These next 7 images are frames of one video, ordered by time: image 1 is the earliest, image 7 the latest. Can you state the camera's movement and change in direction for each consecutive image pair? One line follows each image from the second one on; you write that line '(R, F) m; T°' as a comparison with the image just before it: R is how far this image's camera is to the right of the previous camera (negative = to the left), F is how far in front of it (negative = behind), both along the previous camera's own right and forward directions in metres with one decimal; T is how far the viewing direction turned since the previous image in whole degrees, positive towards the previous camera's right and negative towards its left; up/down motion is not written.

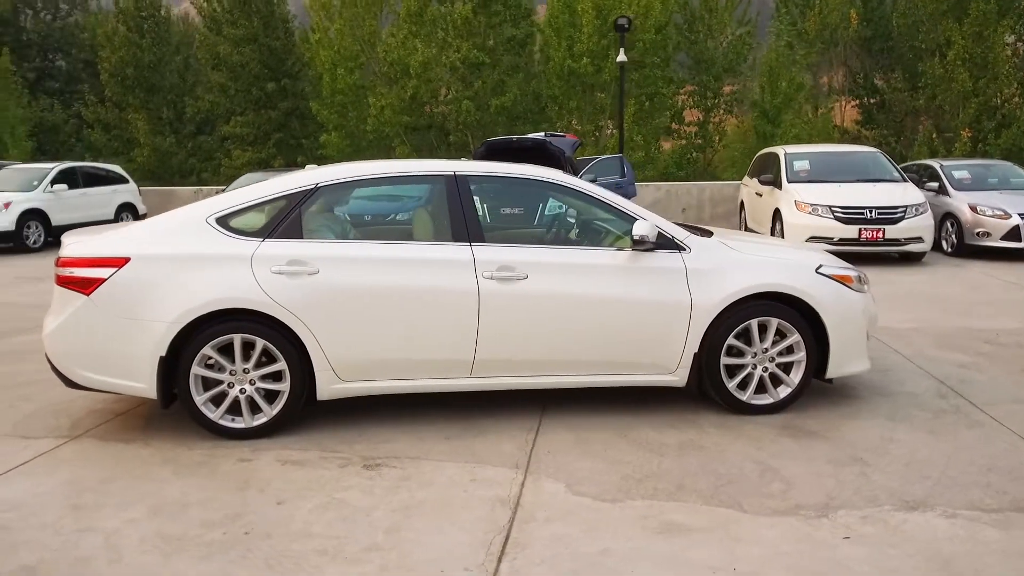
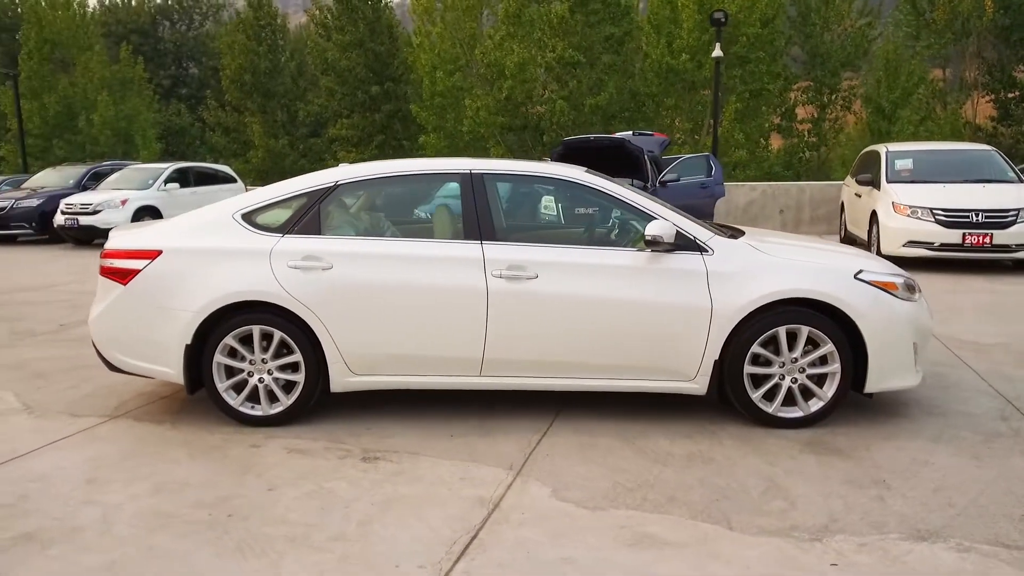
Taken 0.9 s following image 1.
(+0.6, +0.1) m; -8°
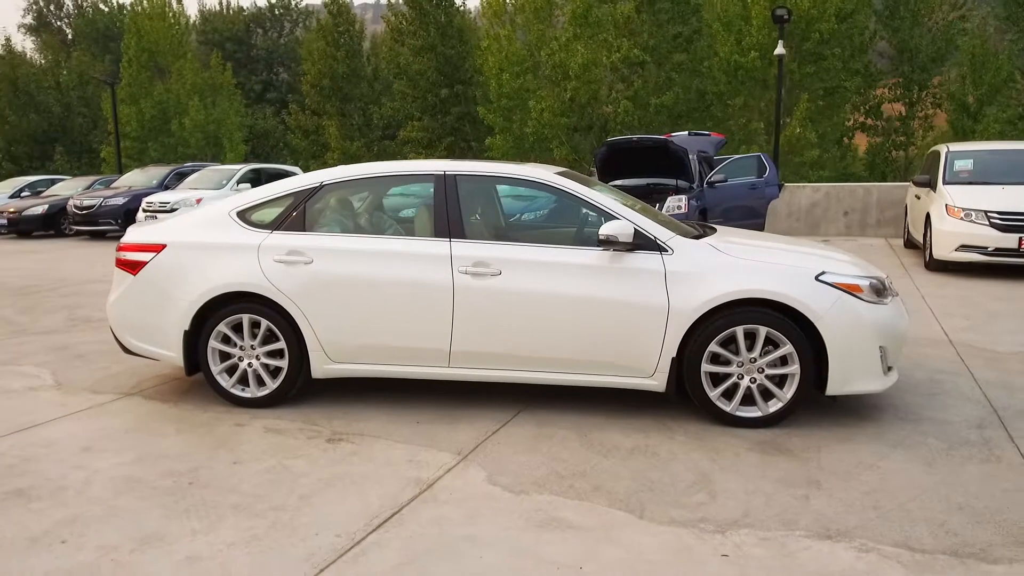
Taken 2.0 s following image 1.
(+0.8, -0.2) m; -6°
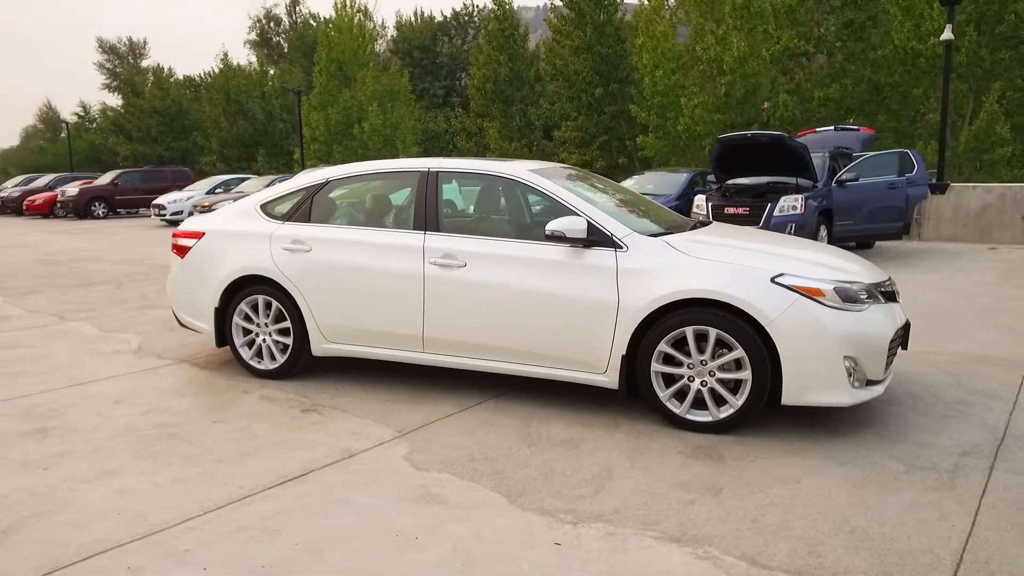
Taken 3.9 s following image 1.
(+1.5, 0.0) m; -14°
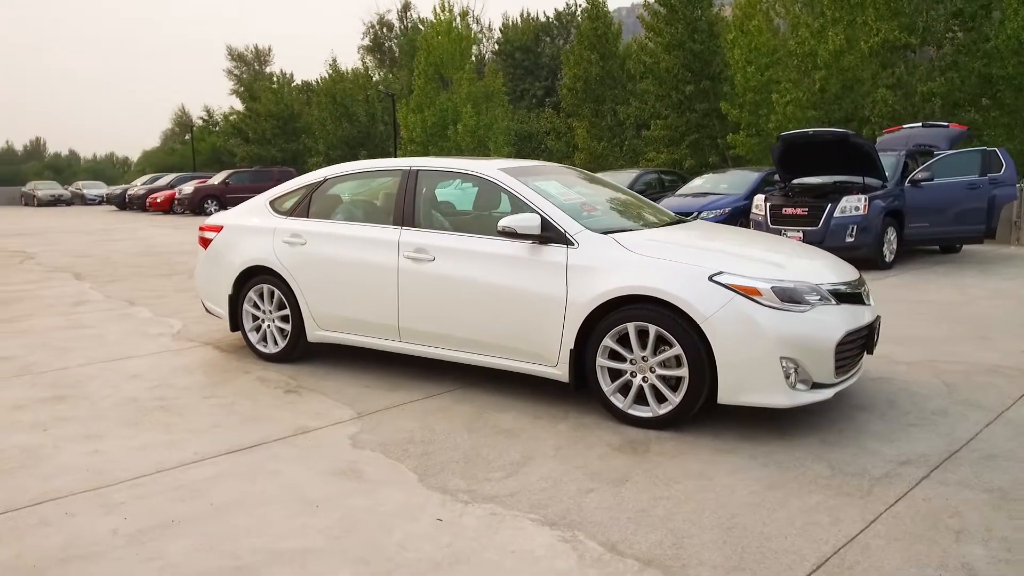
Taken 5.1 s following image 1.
(+1.0, -0.1) m; -8°
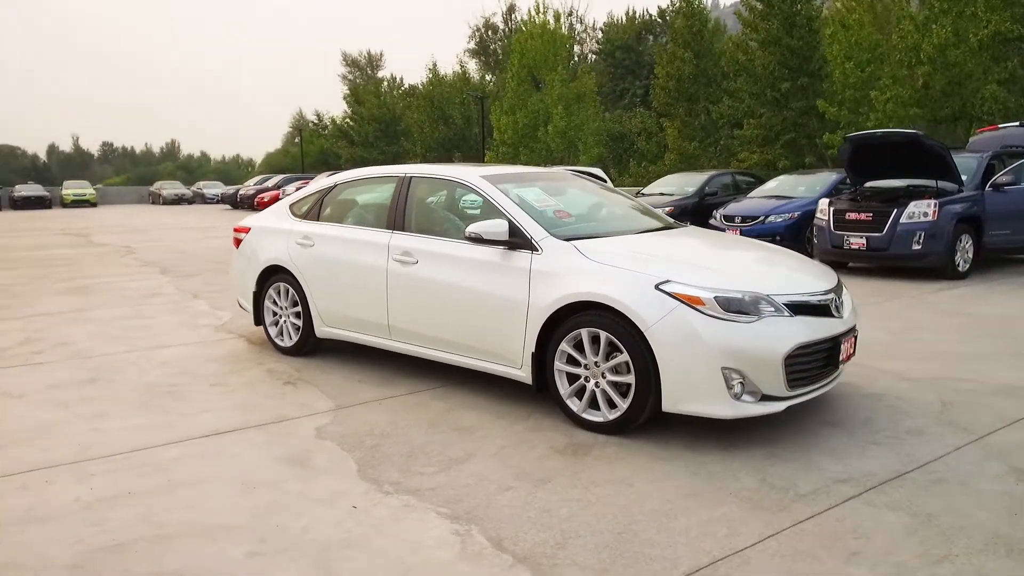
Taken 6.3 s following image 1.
(+0.9, -0.1) m; -8°
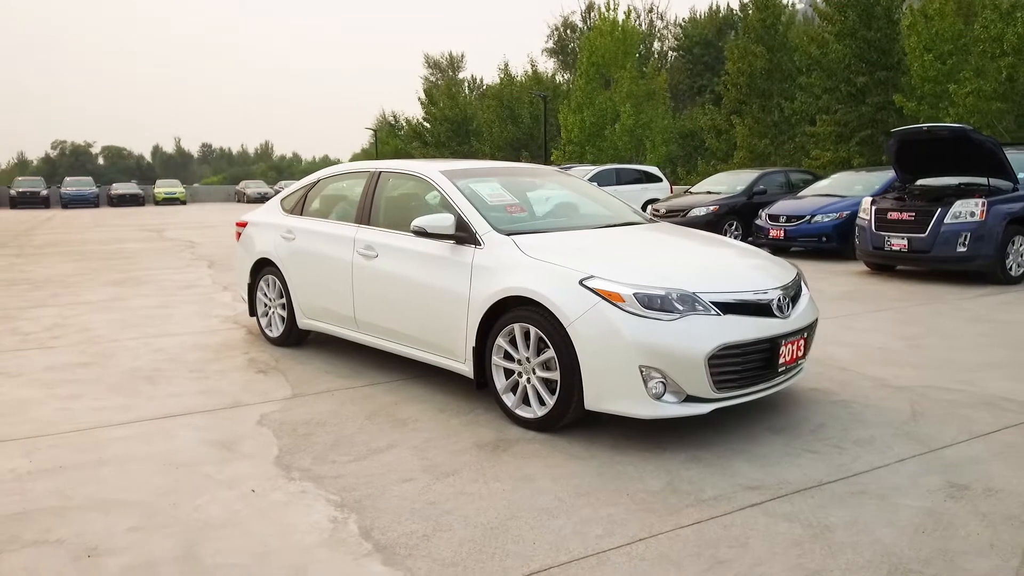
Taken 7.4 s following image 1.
(+0.9, +0.1) m; -6°
